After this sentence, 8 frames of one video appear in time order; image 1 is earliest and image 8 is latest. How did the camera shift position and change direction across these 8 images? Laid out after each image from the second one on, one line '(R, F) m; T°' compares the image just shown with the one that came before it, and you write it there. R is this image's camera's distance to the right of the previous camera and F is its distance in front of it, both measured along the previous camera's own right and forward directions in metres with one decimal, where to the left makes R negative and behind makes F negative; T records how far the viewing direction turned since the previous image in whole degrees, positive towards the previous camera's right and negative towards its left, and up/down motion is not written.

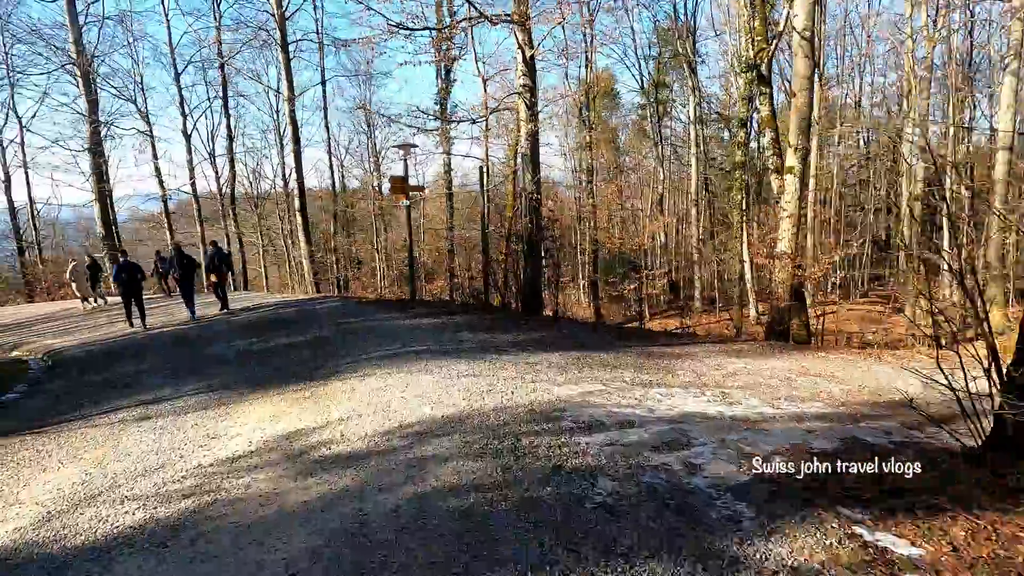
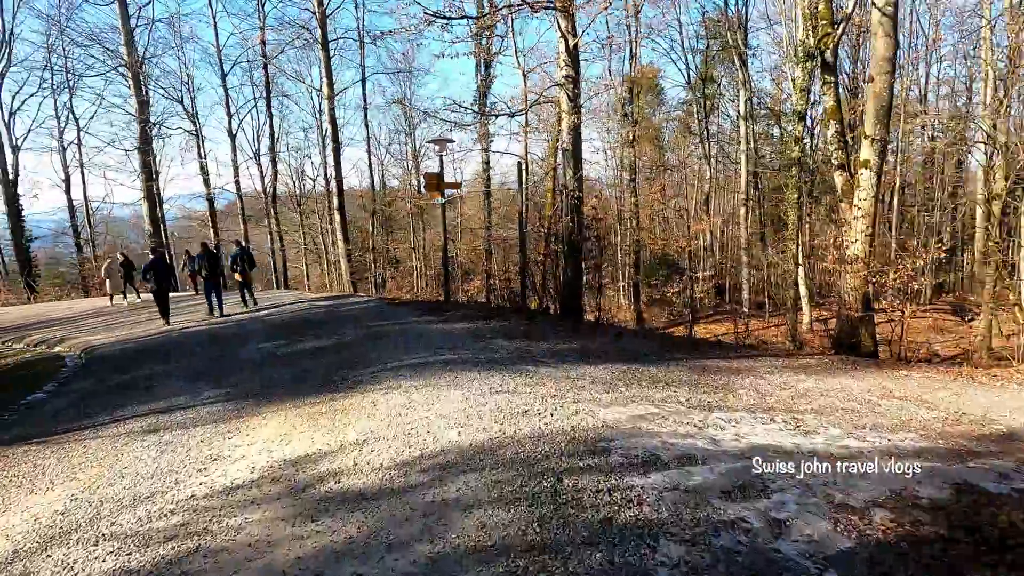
(0.0, +0.6) m; -4°
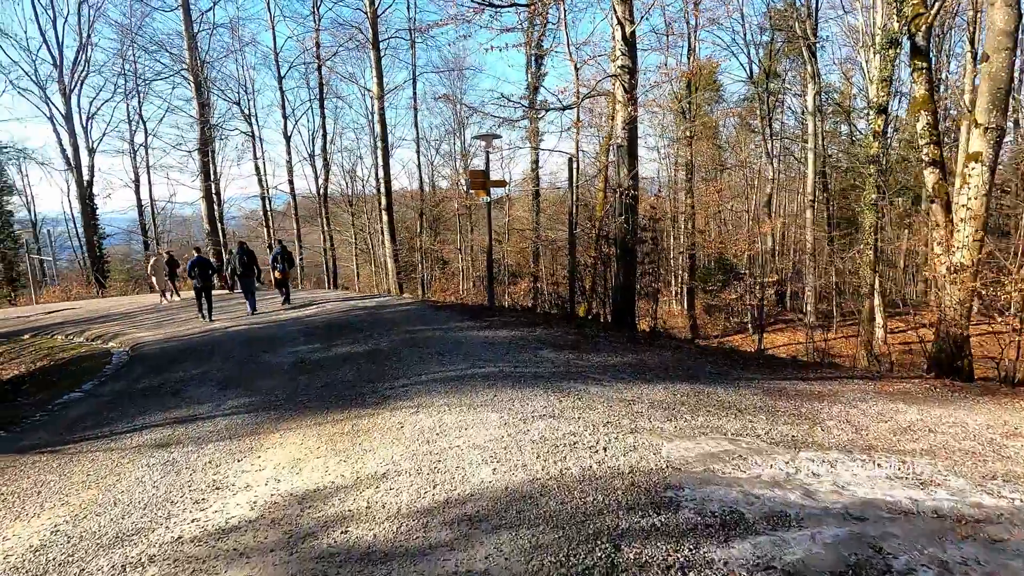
(0.0, +0.6) m; -5°
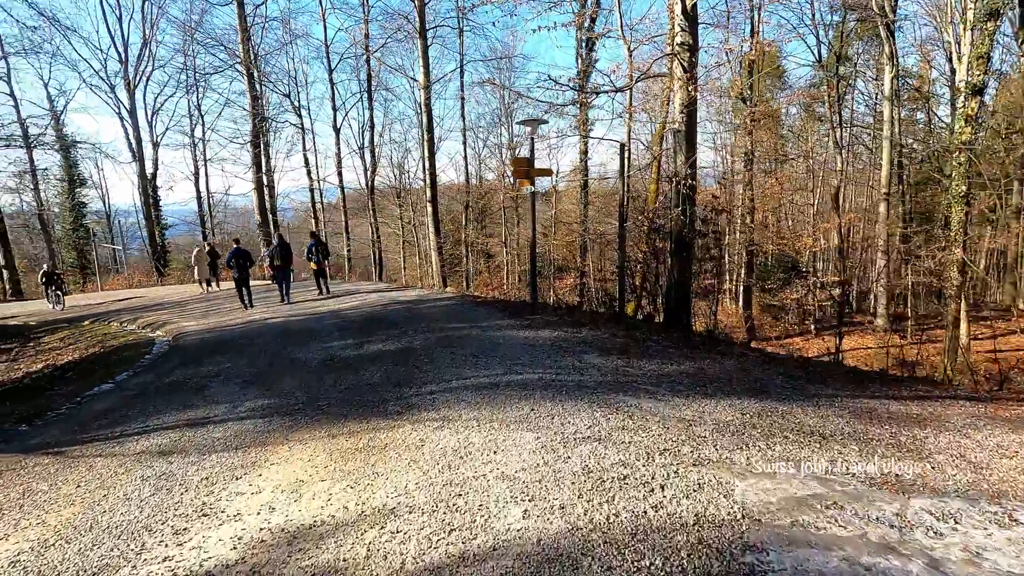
(0.0, +0.6) m; -5°
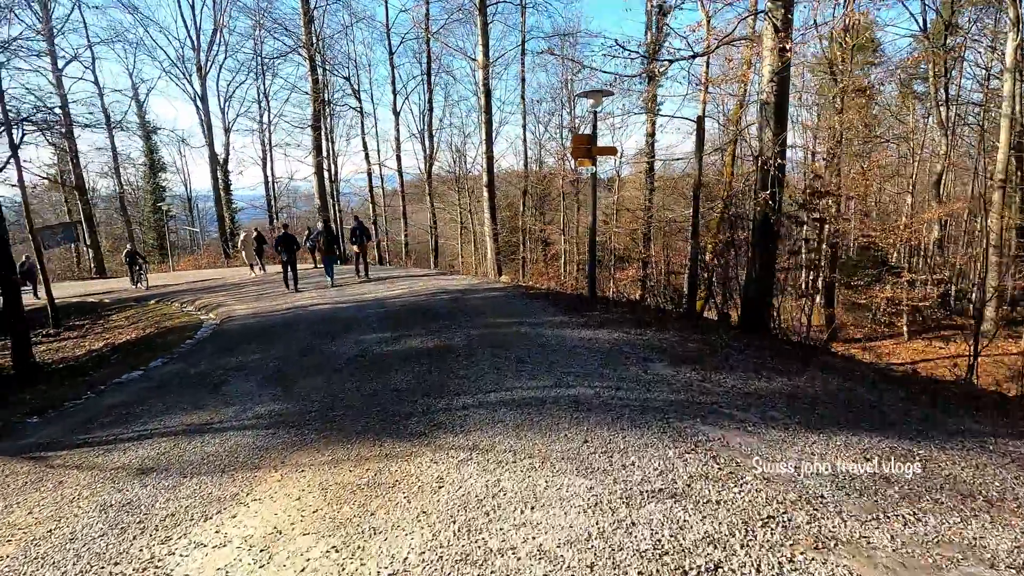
(0.0, +0.9) m; -6°
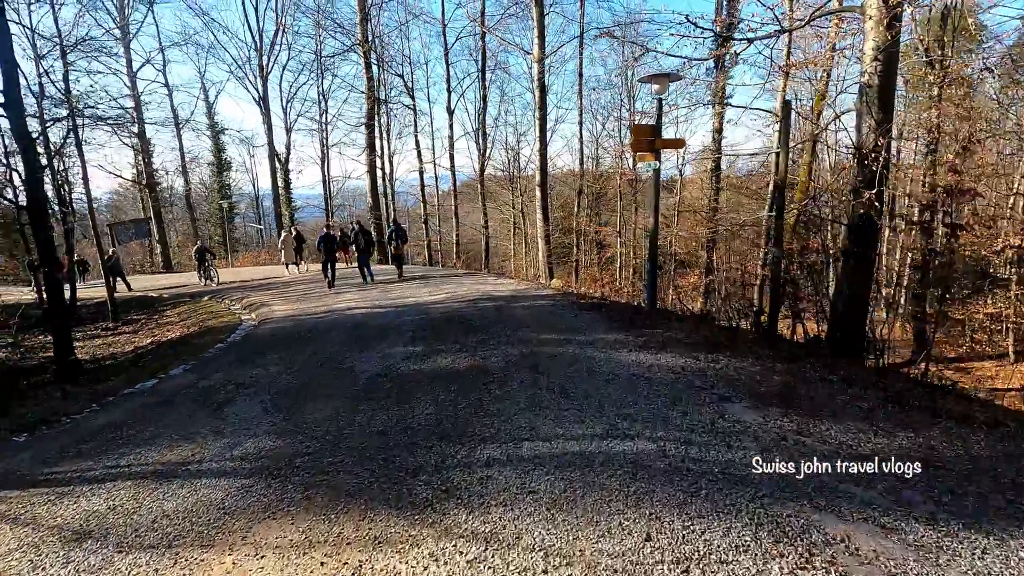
(+0.1, +0.9) m; -6°
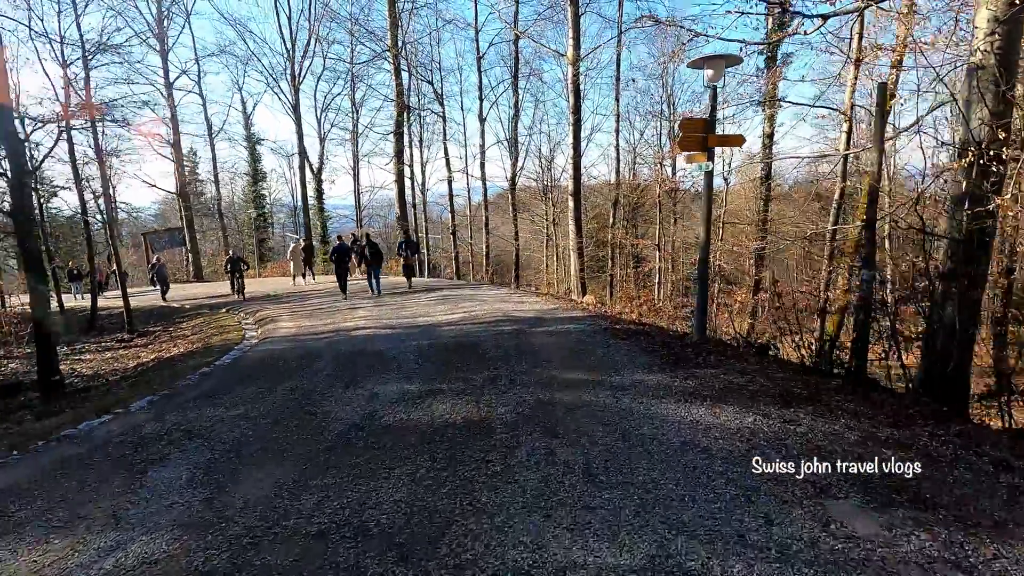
(+0.2, +1.1) m; -4°
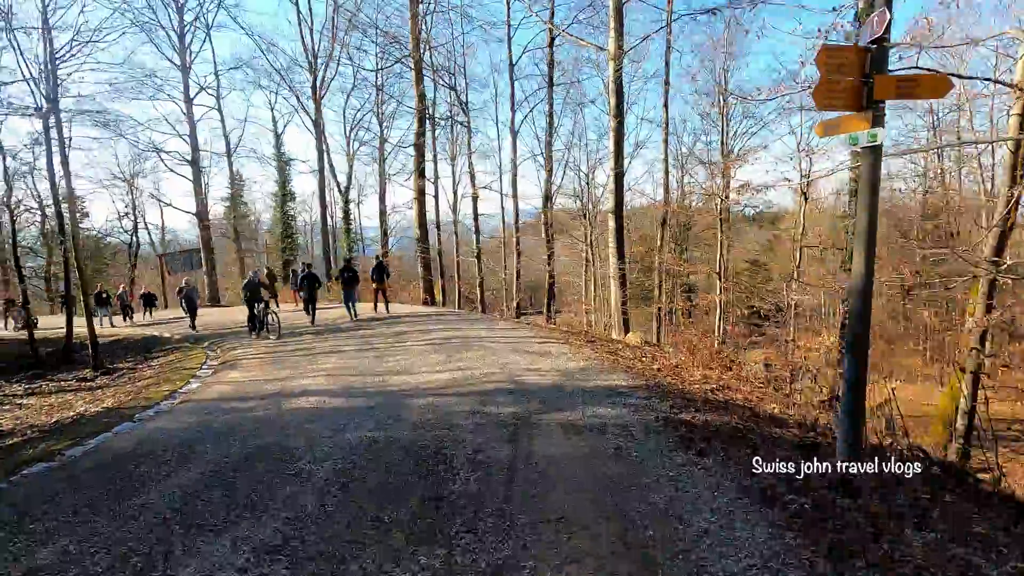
(+0.3, +2.8) m; -4°
